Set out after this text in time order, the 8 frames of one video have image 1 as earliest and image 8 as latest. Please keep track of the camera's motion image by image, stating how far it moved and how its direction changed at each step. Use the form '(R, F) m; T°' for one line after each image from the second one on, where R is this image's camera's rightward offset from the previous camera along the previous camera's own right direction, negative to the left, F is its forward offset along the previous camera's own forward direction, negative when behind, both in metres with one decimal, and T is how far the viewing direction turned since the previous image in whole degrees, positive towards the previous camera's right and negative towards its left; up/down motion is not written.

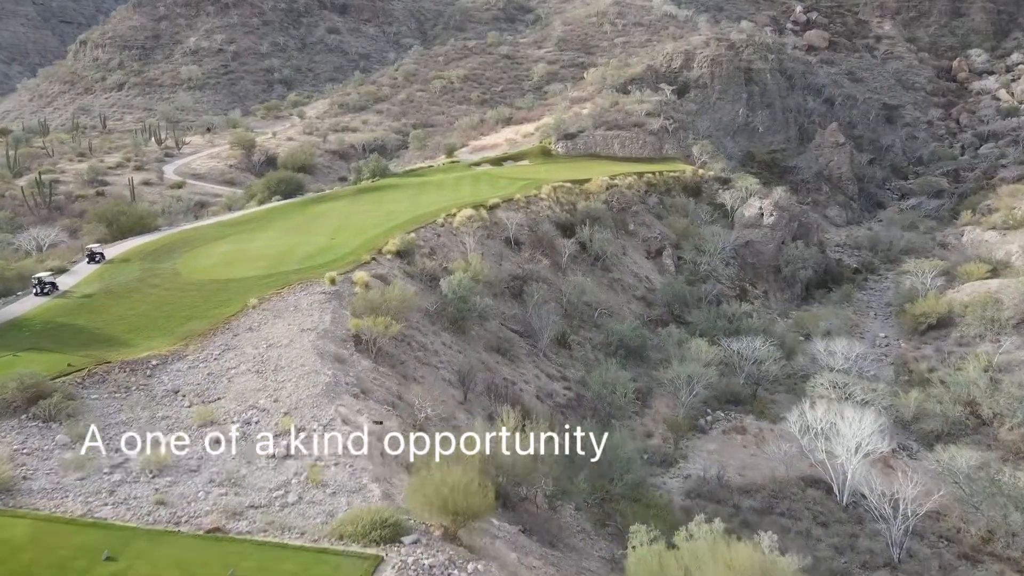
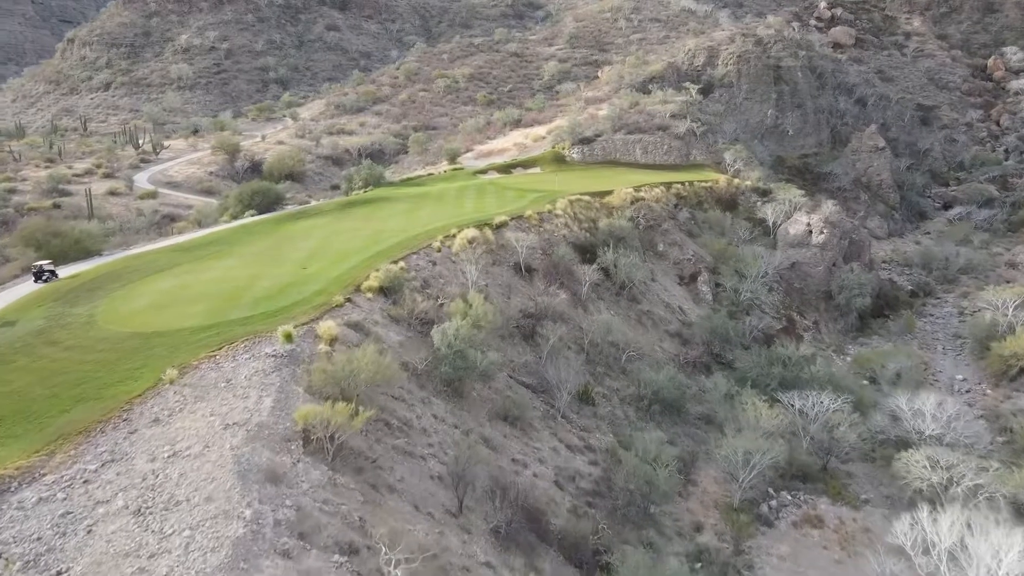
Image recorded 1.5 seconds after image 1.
(-0.1, +4.9) m; -1°
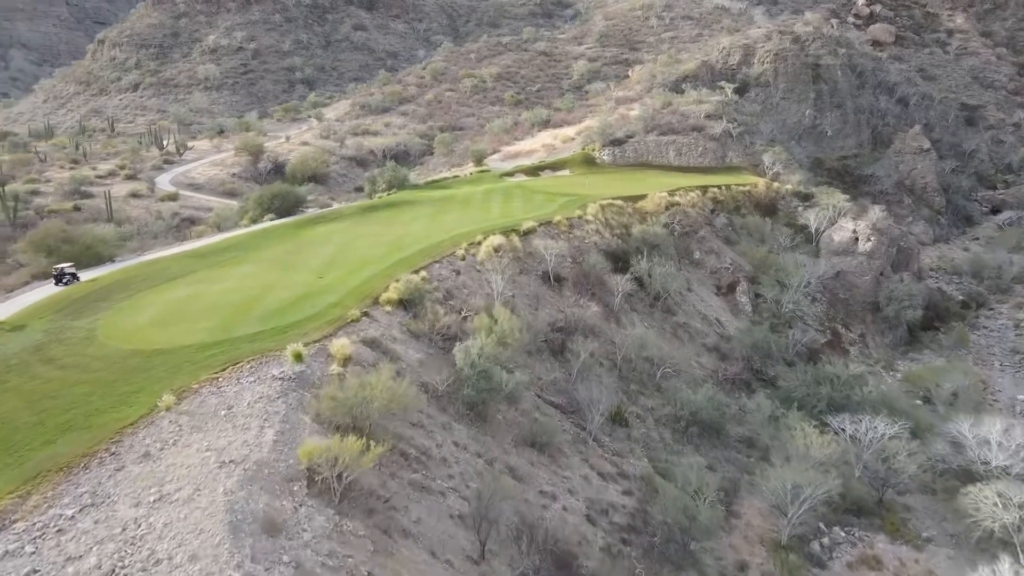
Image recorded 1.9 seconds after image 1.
(-0.1, +1.4) m; -2°
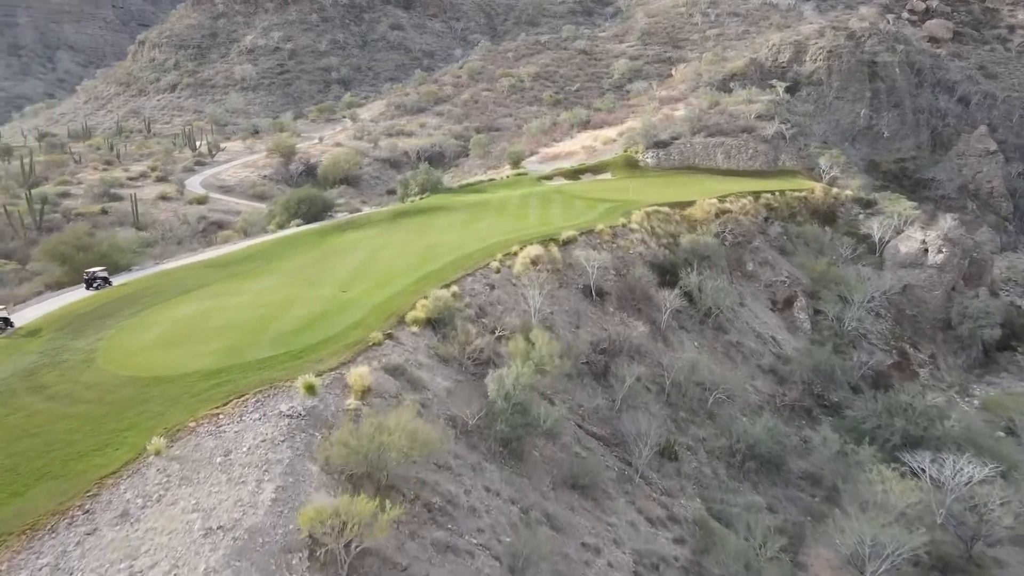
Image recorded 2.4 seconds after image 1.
(-0.1, +1.8) m; -3°
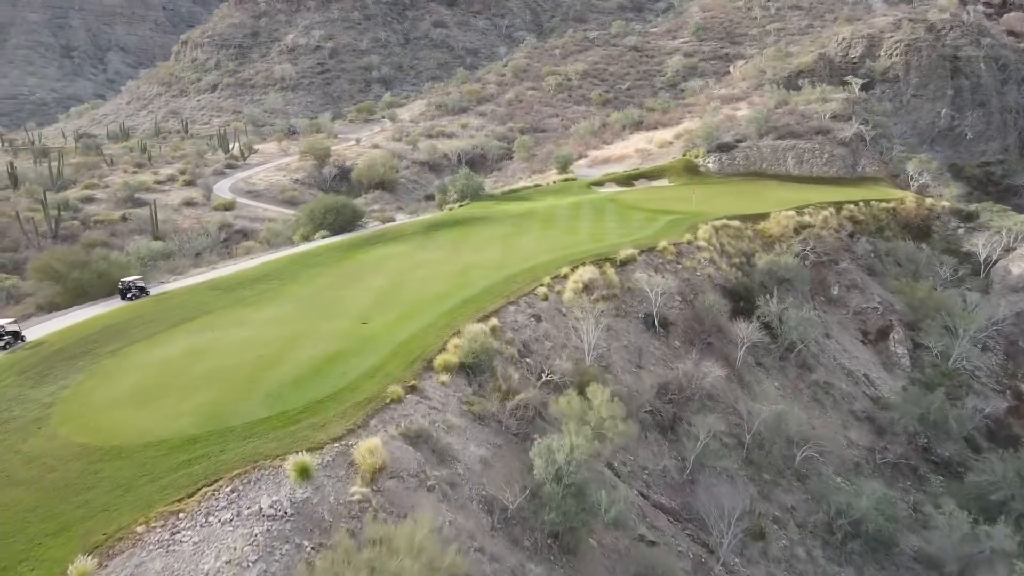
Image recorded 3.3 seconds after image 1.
(-0.2, +3.1) m; -3°
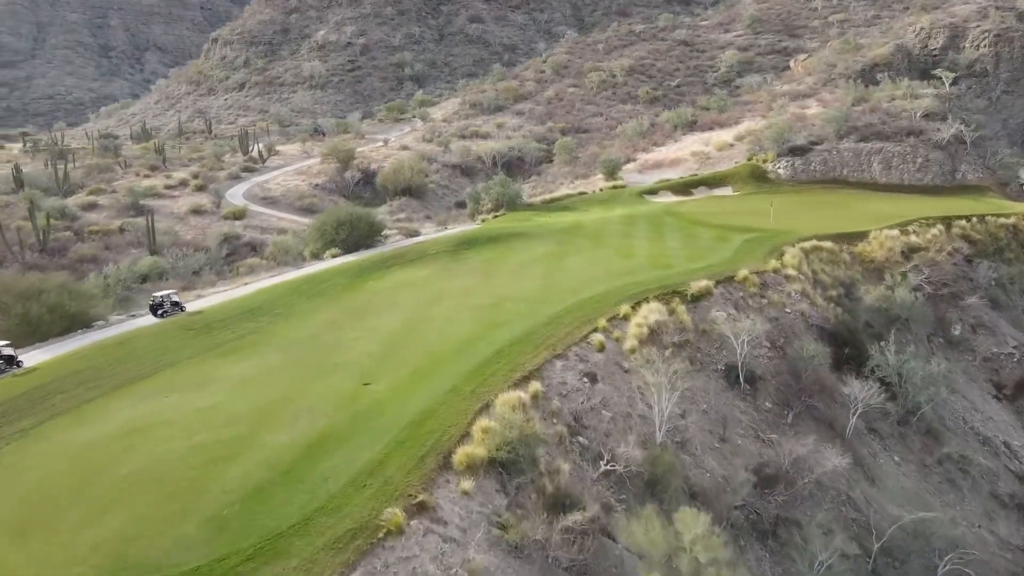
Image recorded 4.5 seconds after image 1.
(-0.2, +4.0) m; -3°
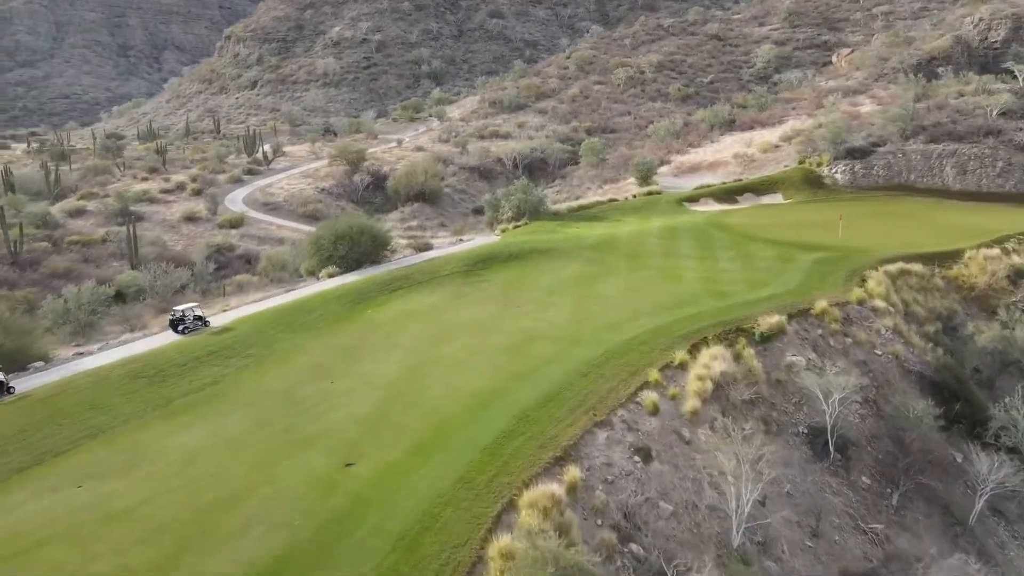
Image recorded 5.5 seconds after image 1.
(-0.1, +3.1) m; -1°
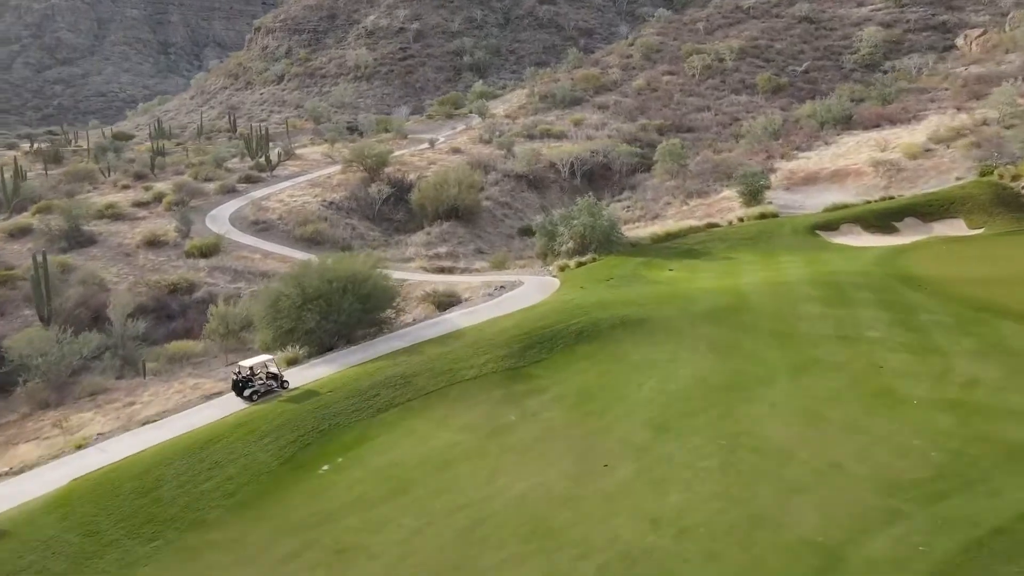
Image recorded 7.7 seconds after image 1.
(-0.5, +7.6) m; -3°
